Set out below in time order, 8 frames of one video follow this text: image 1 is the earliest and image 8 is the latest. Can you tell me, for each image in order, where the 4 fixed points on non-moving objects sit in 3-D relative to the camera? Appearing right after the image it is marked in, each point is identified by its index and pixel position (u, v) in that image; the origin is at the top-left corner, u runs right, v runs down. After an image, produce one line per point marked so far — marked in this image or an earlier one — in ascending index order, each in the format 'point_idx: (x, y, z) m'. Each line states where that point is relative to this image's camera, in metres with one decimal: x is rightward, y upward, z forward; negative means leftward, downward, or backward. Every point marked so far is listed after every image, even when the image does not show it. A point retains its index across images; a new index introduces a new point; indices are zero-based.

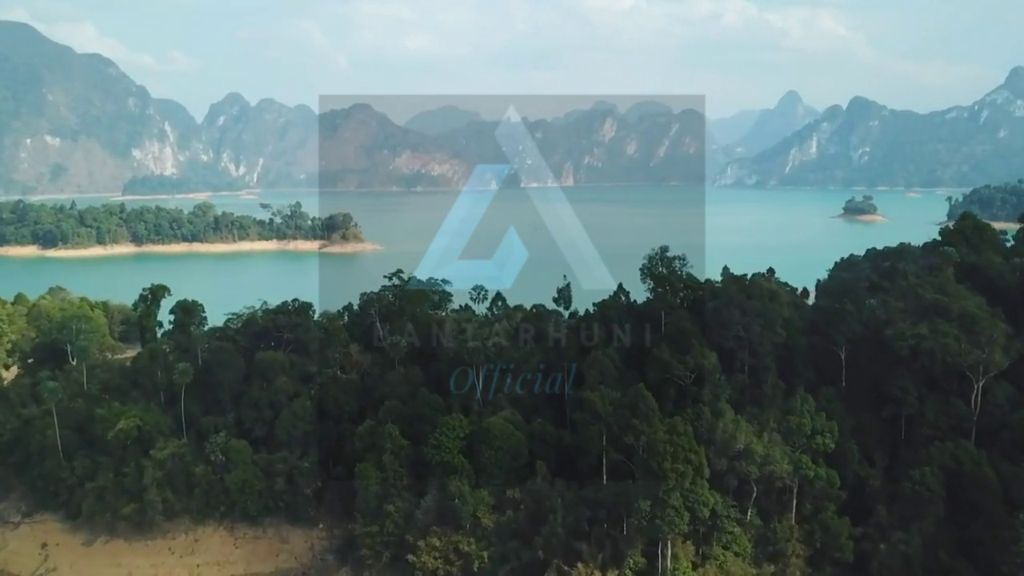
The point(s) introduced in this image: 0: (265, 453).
0: (-2.4, -1.6, +10.4) m
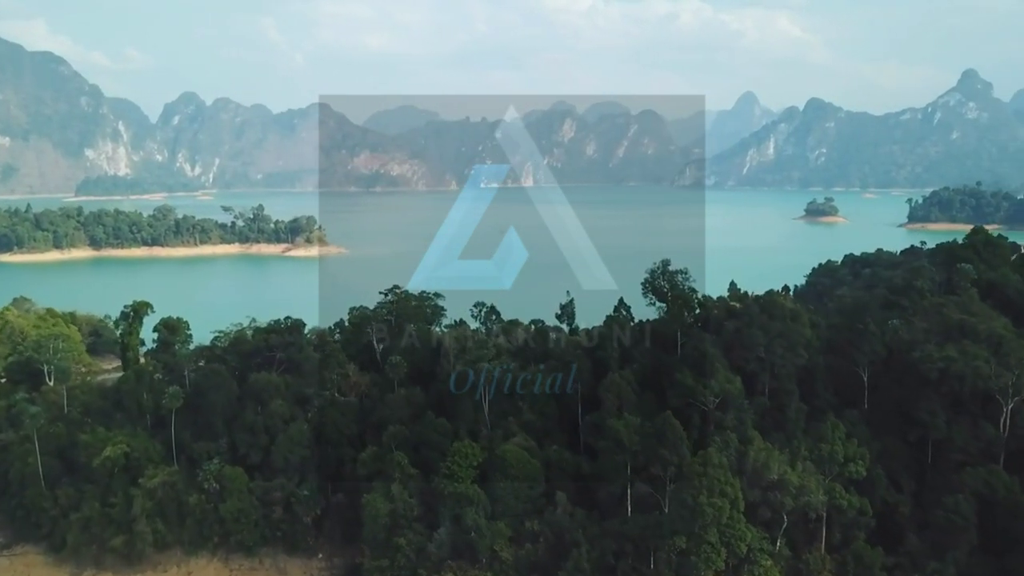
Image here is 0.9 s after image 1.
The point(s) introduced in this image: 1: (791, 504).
0: (-2.3, -1.8, +9.9) m
1: (+2.0, -1.5, +7.4) m
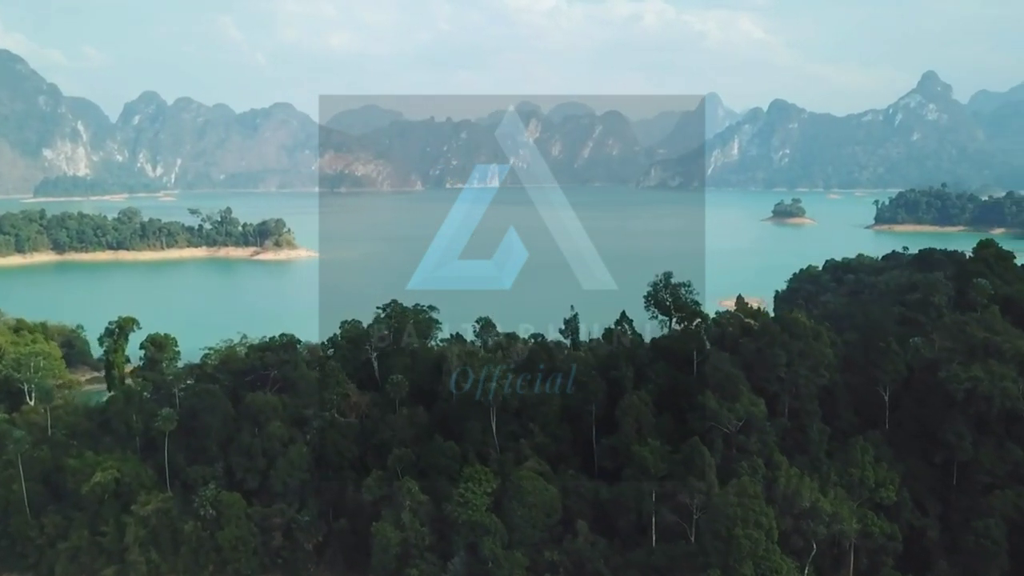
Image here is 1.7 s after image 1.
0: (-2.3, -2.0, +9.5) m
1: (+2.1, -1.7, +7.2) m
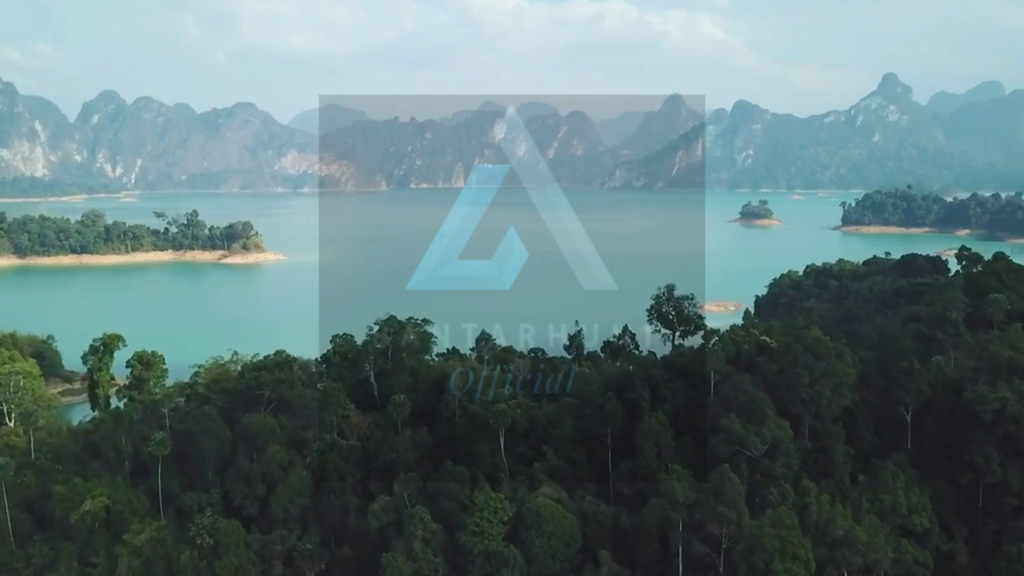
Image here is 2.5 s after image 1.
0: (-2.2, -2.1, +9.1) m
1: (+2.3, -1.8, +7.0) m
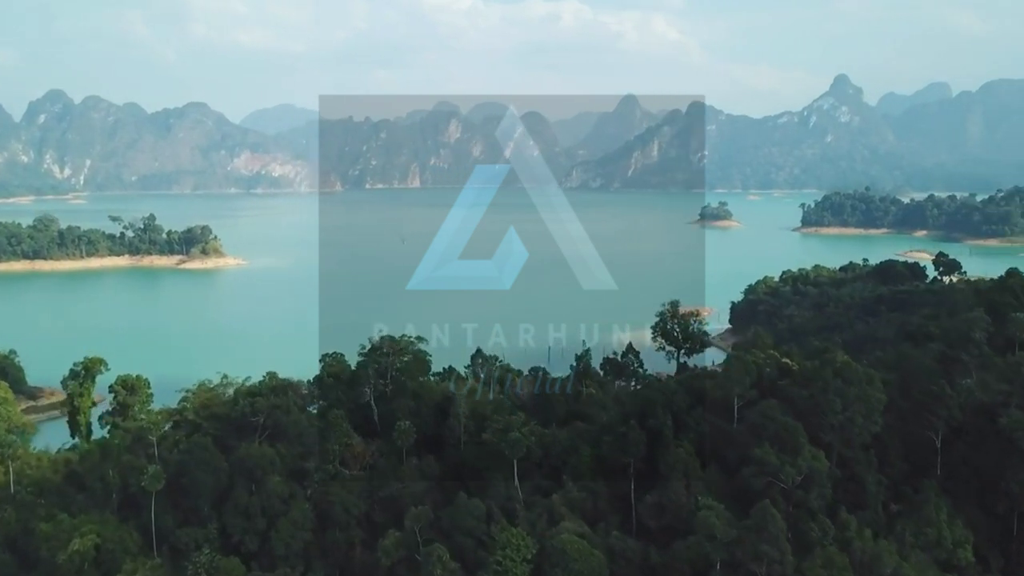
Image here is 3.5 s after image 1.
0: (-2.1, -2.3, +8.6) m
1: (+2.5, -2.0, +6.7) m
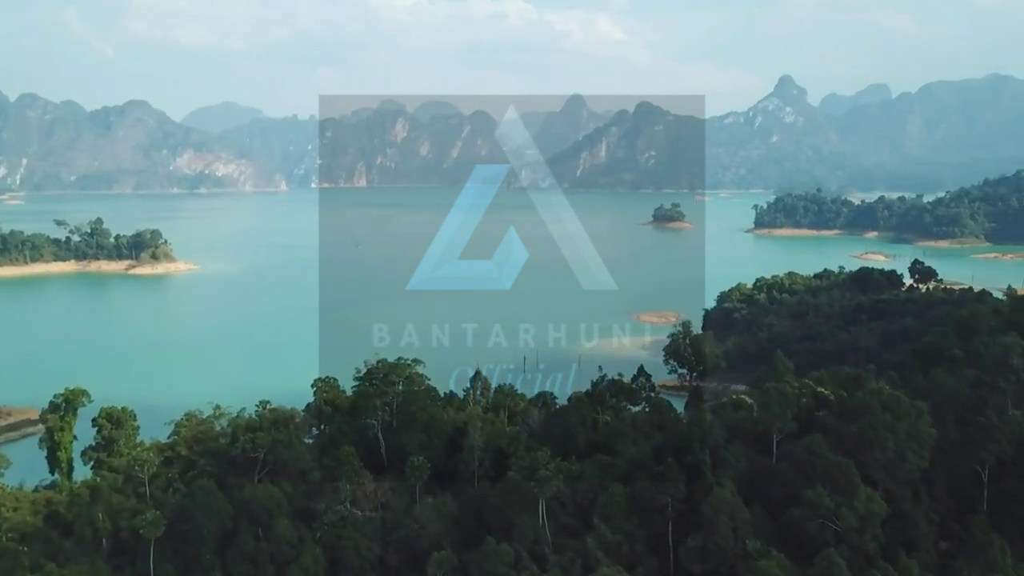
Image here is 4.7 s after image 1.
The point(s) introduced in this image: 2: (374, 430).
0: (-1.8, -2.5, +8.0) m
1: (+2.8, -2.2, +6.3) m
2: (-1.3, -1.3, +9.6) m
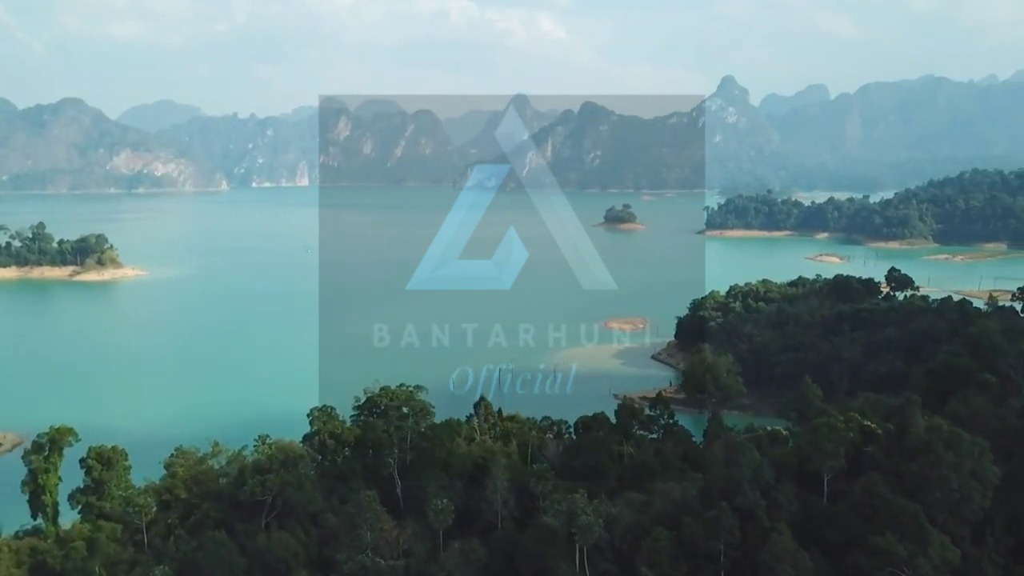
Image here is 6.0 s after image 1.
0: (-1.5, -2.8, +7.4) m
1: (+3.2, -2.4, +6.0) m
2: (-1.1, -1.5, +9.0) m
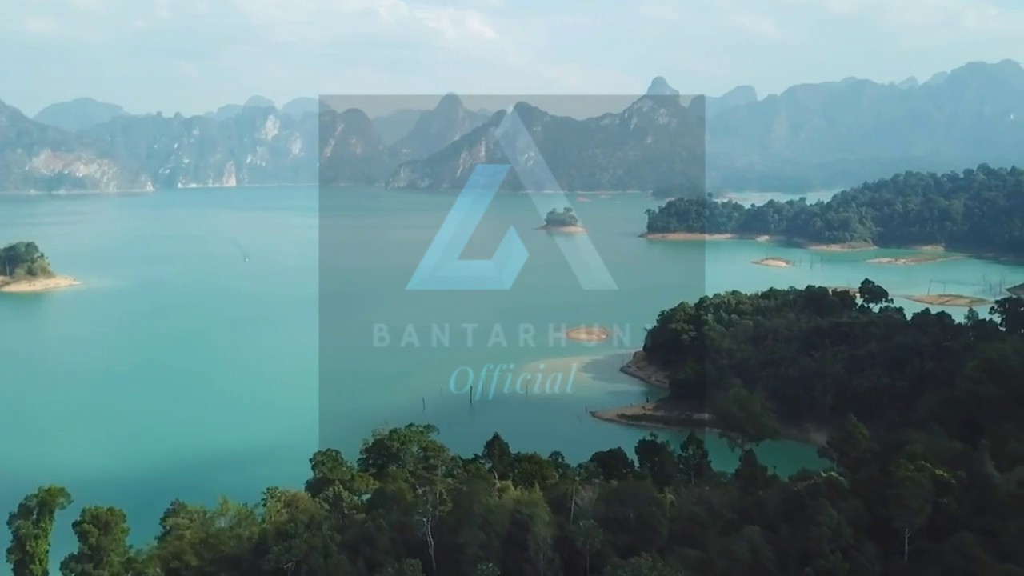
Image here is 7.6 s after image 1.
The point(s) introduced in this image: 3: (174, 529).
0: (-1.1, -3.1, +6.7) m
1: (+3.7, -2.7, +5.5) m
2: (-0.7, -1.9, +8.3) m
3: (-2.7, -1.9, +8.5) m
